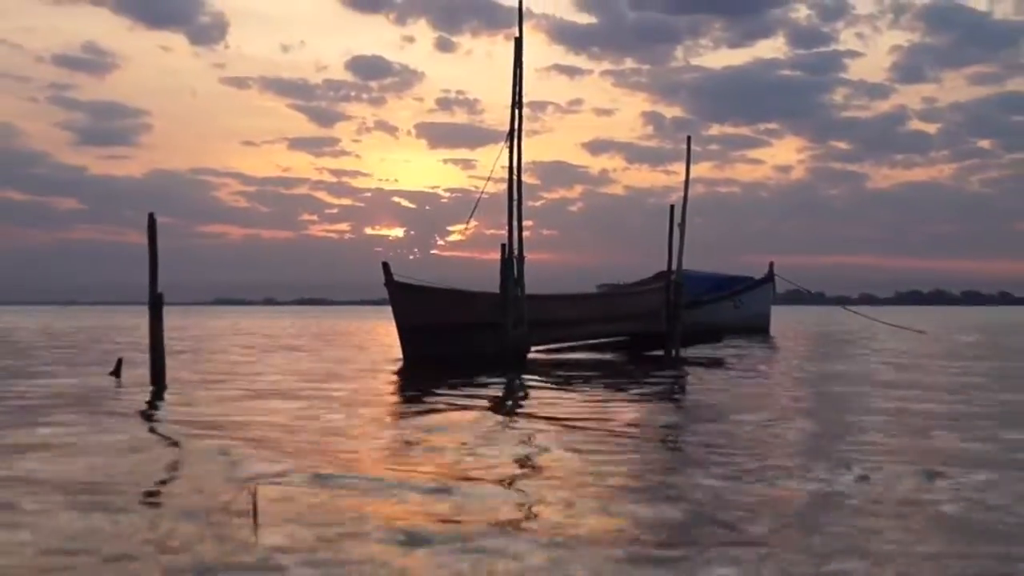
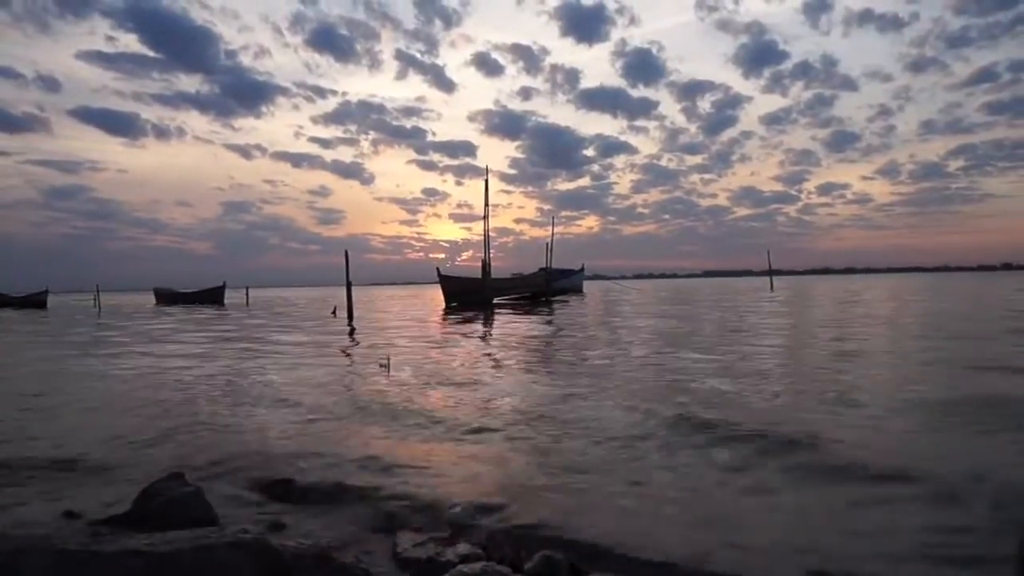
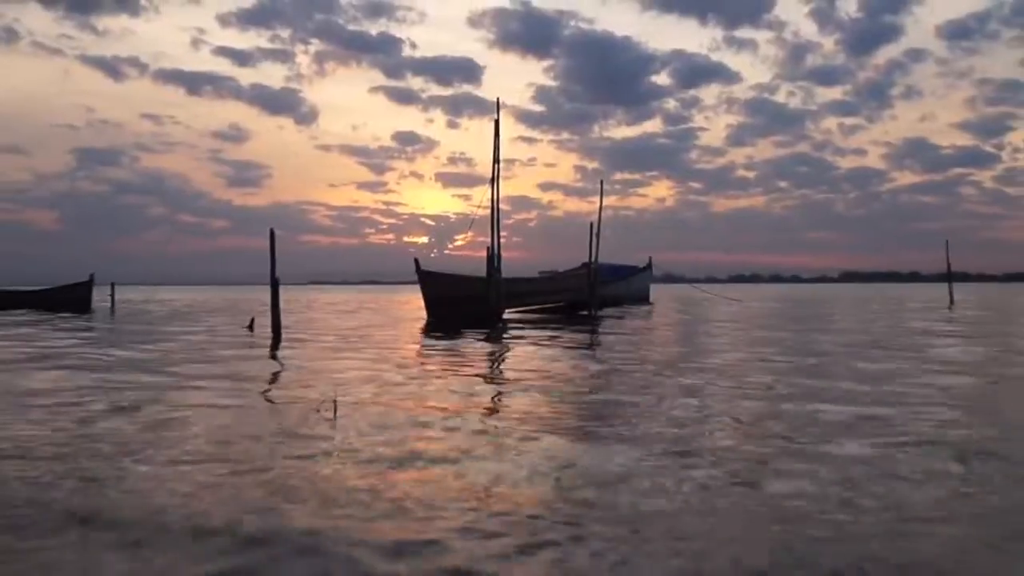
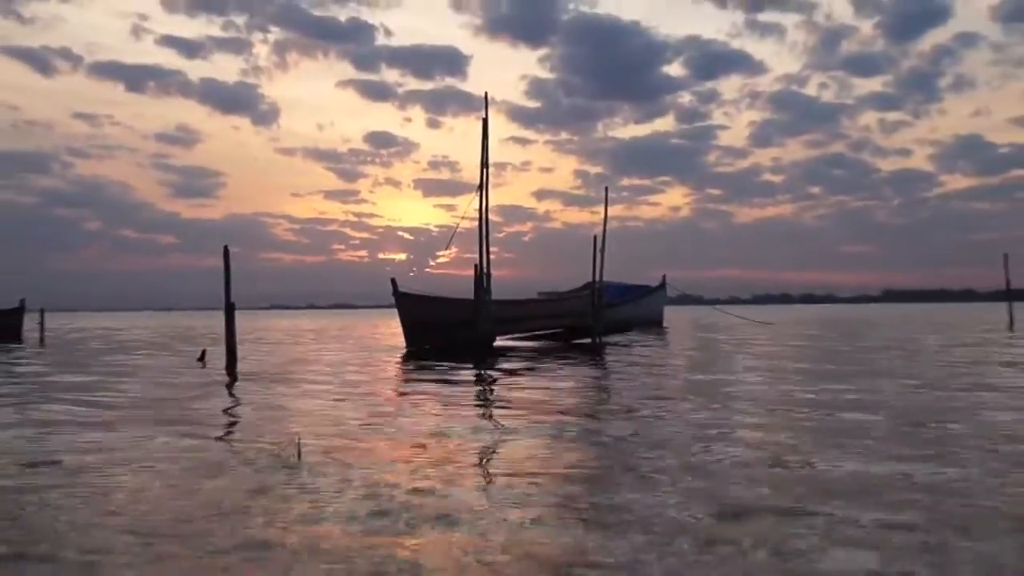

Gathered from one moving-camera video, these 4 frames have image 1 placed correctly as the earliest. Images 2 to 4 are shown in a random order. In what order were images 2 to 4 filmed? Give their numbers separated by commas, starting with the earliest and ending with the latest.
4, 3, 2
